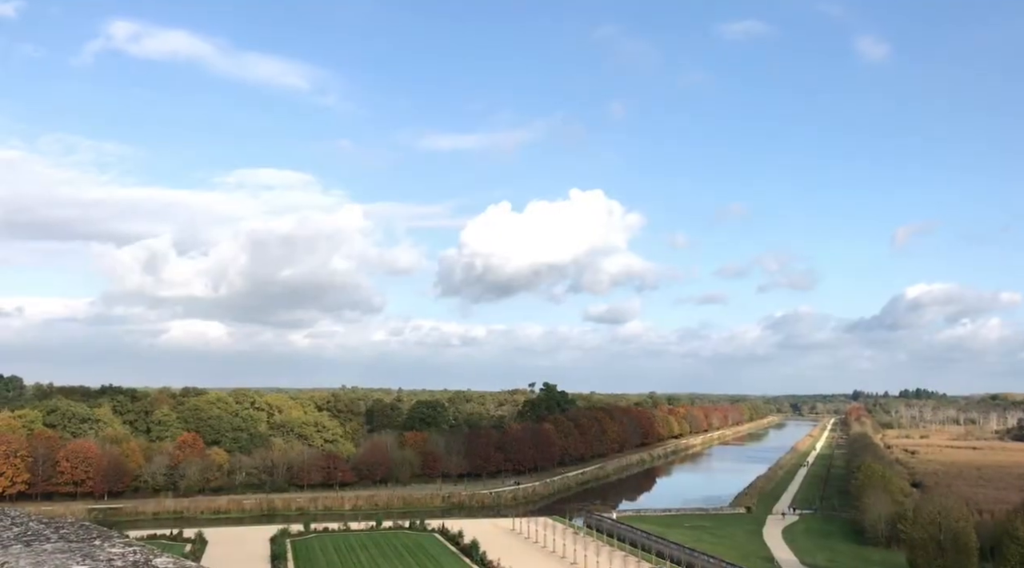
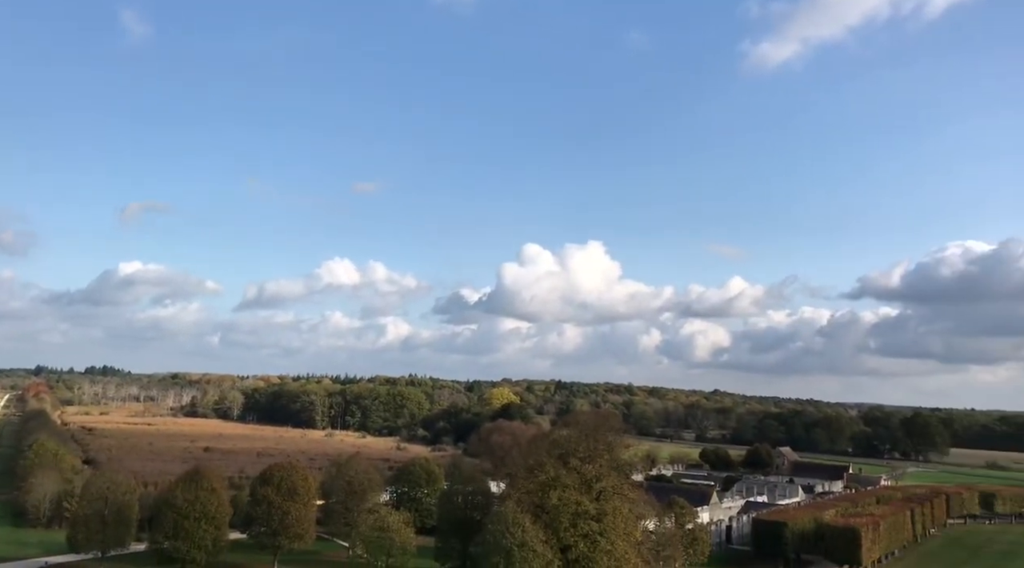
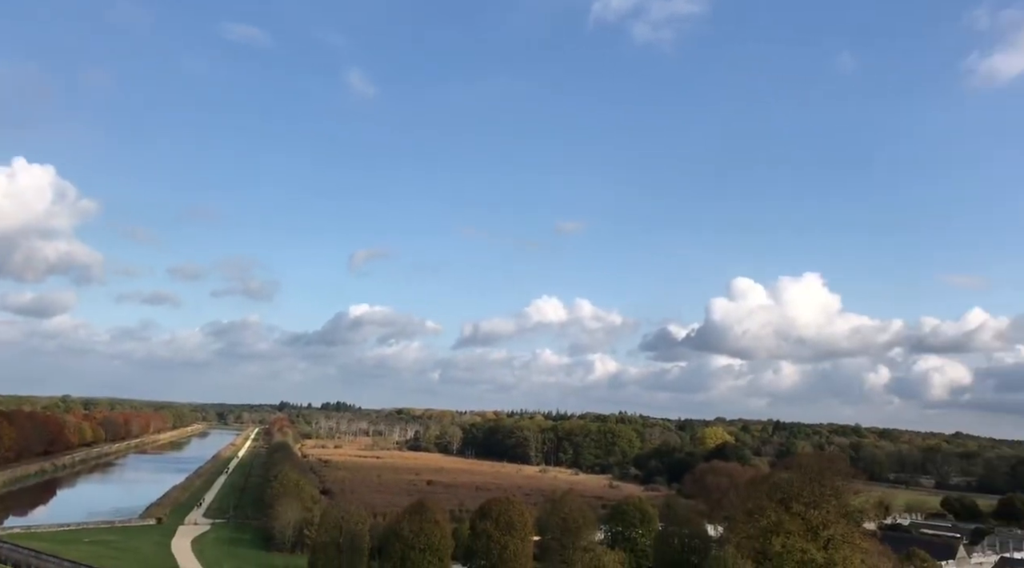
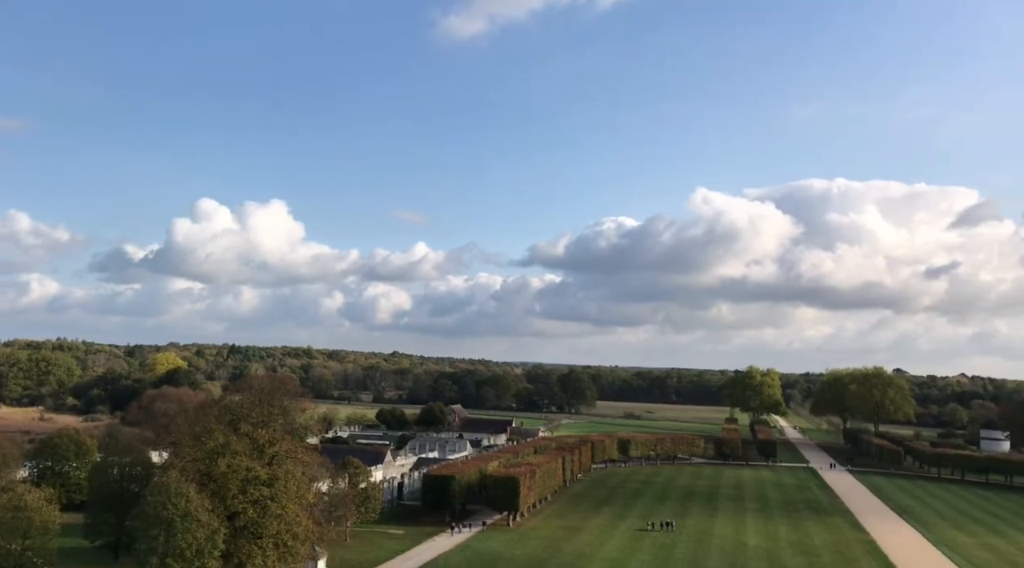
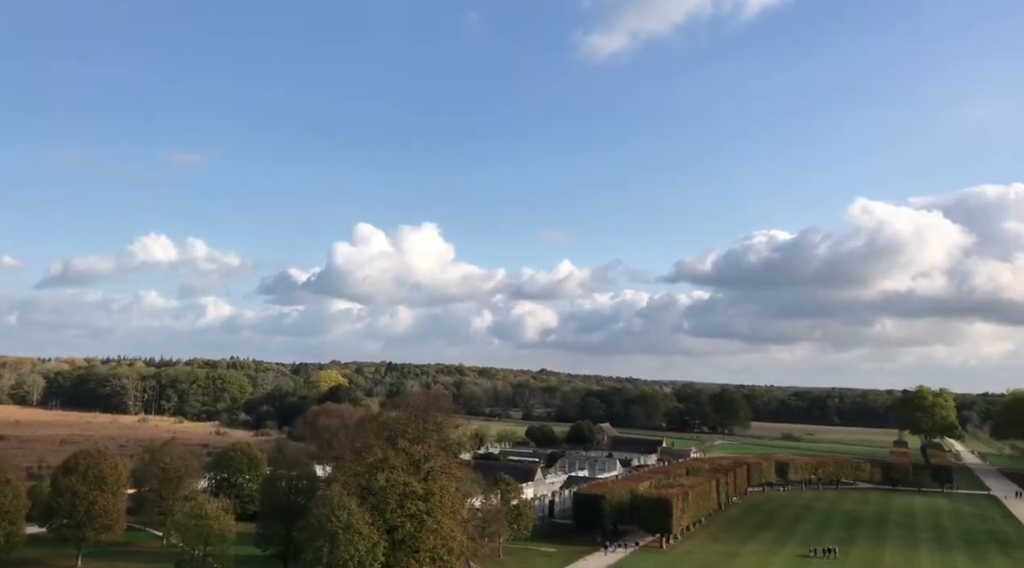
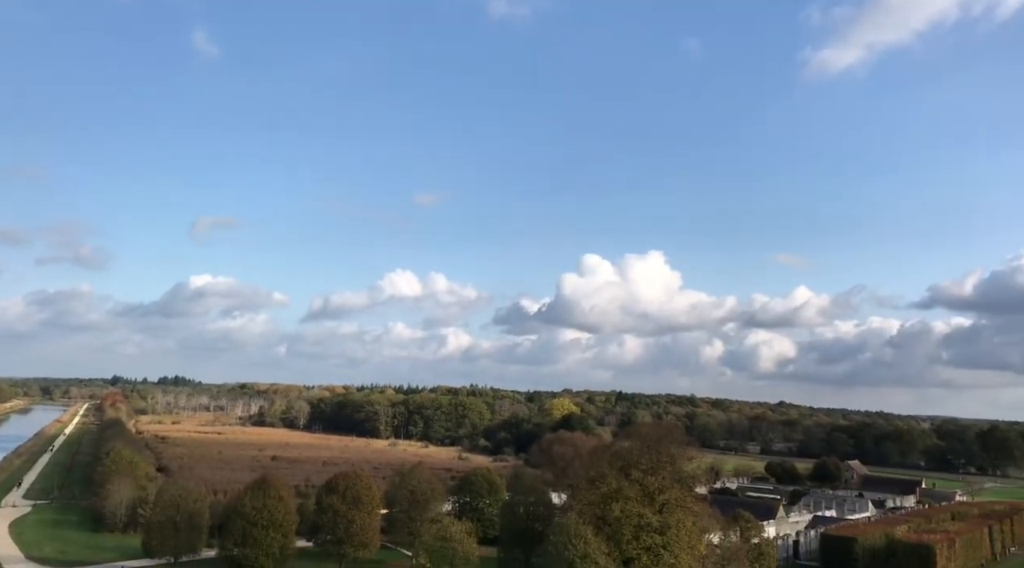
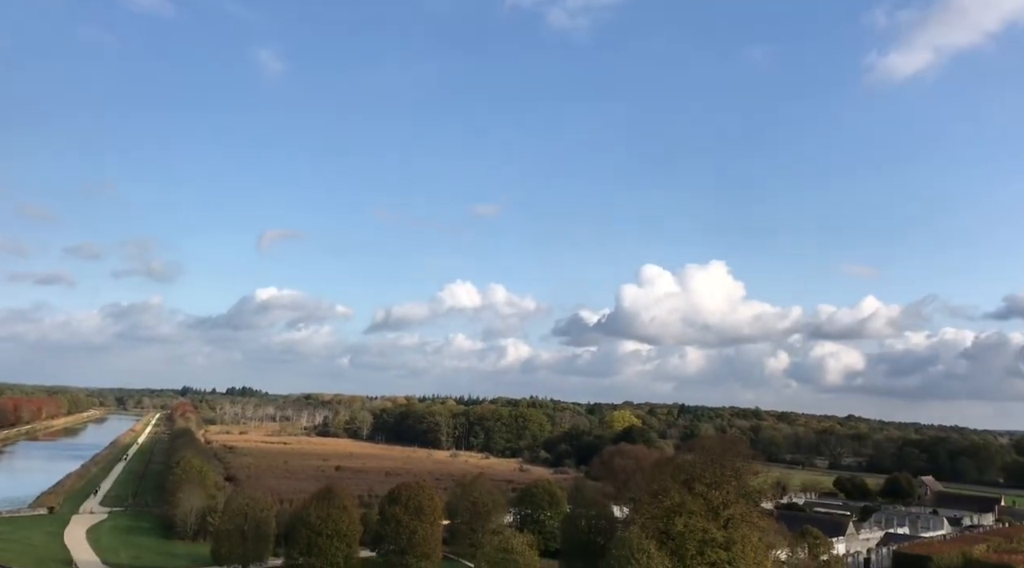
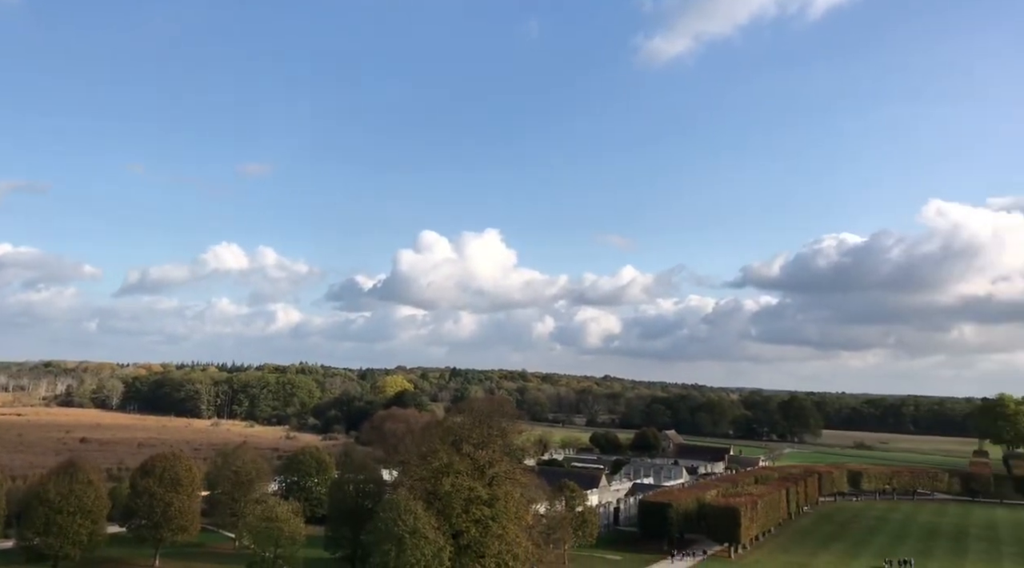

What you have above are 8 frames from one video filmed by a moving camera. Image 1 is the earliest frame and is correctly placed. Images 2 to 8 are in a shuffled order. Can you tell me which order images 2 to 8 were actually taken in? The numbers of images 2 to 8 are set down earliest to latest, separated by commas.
3, 7, 6, 2, 8, 5, 4
